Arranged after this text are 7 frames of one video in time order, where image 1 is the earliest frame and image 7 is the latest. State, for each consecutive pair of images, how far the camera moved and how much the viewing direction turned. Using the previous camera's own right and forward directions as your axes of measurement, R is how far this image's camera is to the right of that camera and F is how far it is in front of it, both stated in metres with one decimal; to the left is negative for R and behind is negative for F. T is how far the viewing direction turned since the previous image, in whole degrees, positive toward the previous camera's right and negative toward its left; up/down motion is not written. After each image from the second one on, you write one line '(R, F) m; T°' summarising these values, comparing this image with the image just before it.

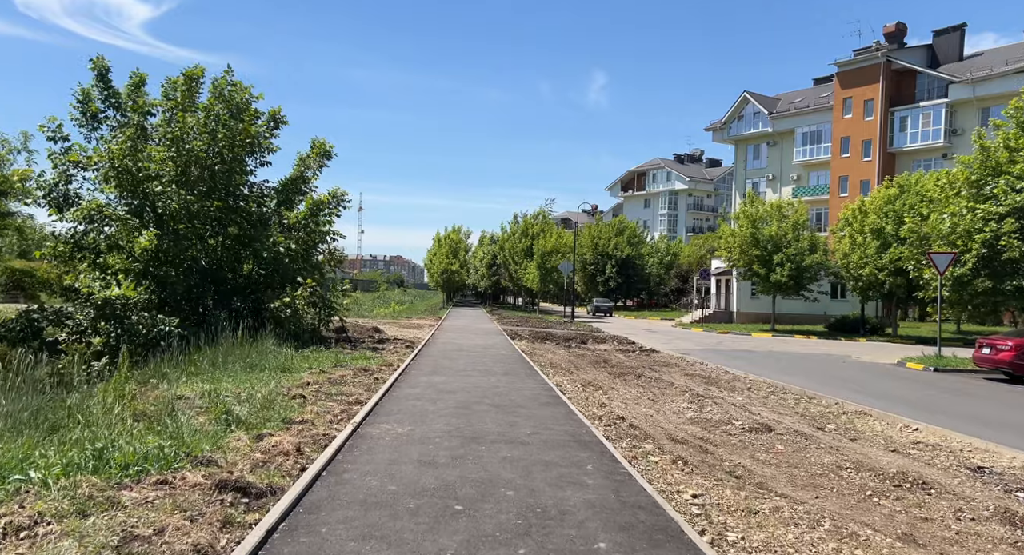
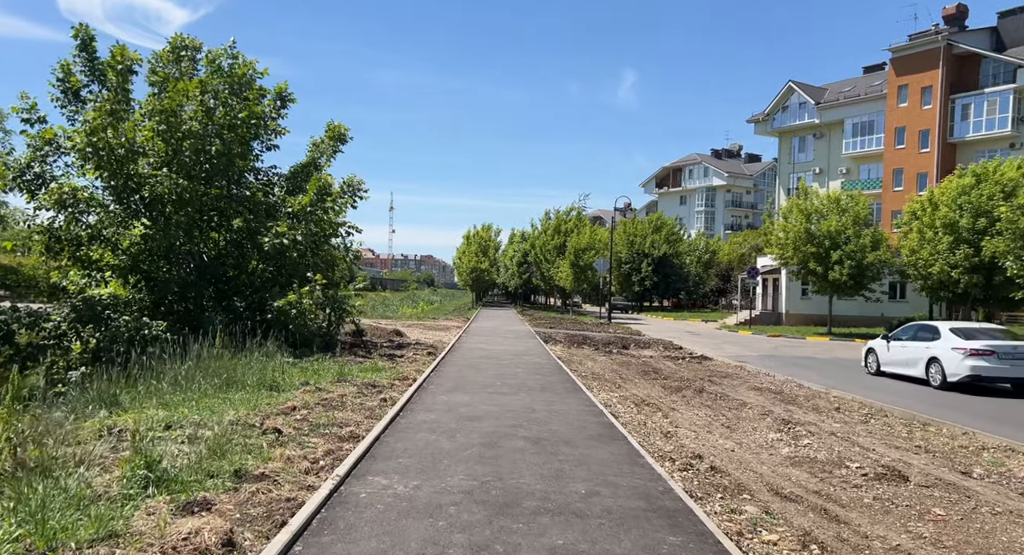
(-0.1, +2.3) m; -3°
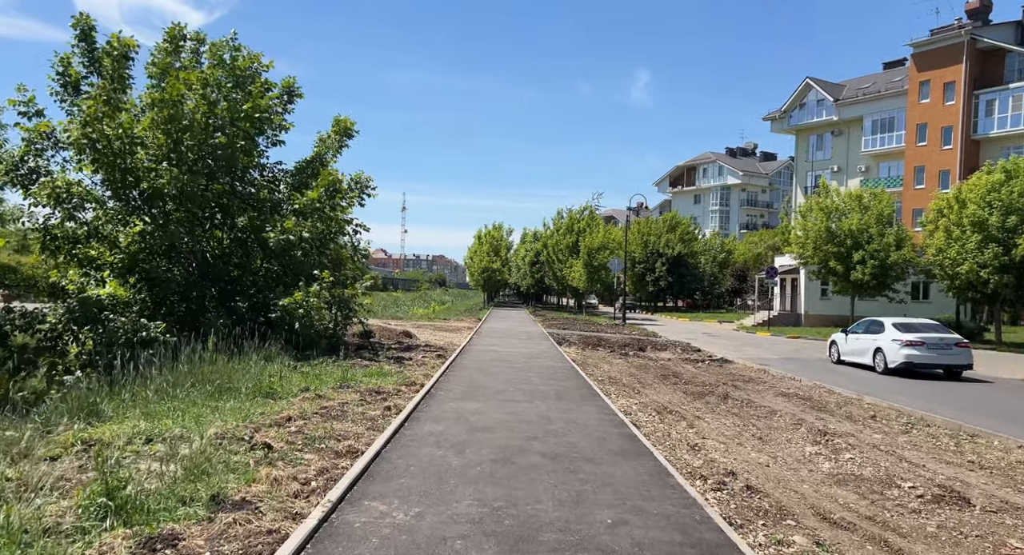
(0.0, +0.7) m; -1°
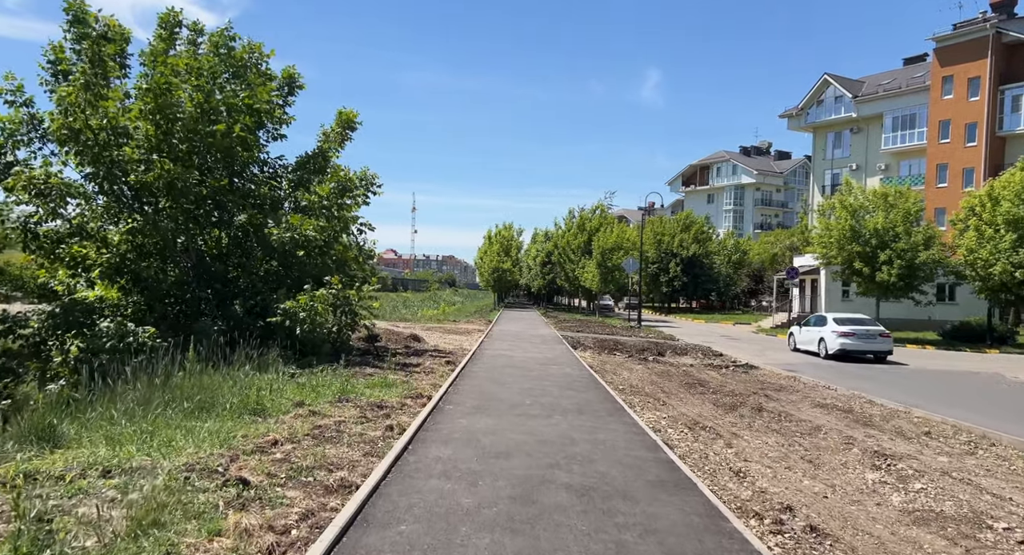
(-0.1, +1.0) m; -1°
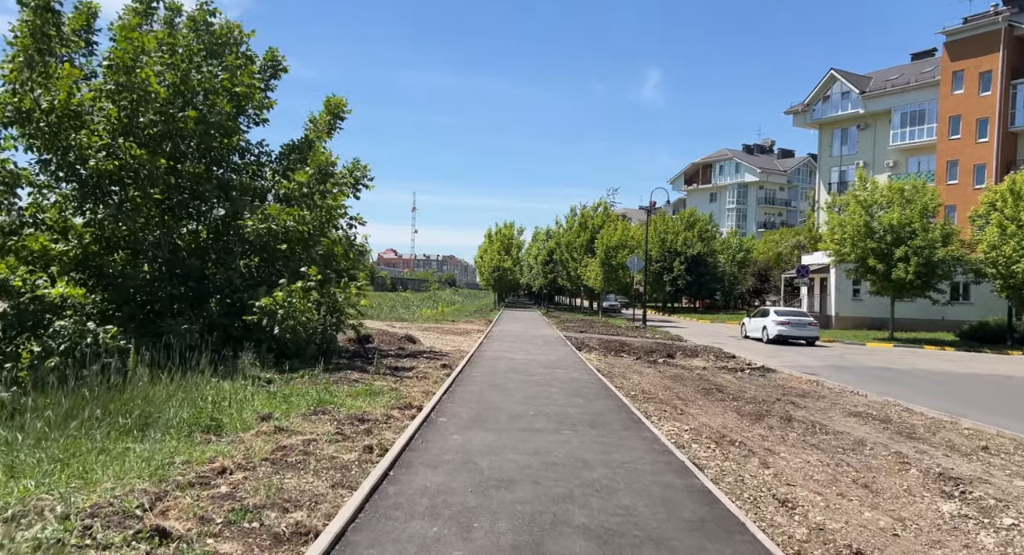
(0.0, +1.2) m; 0°
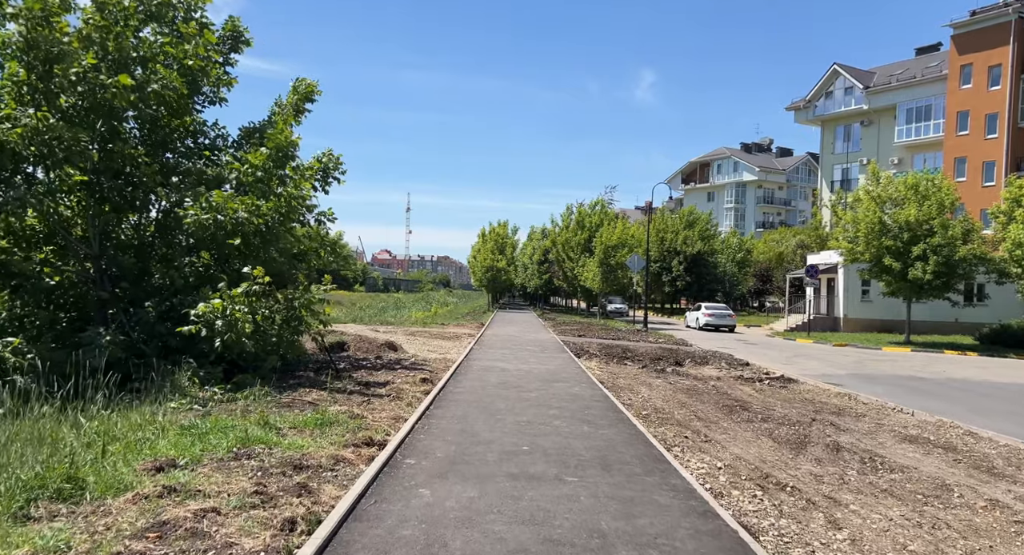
(+0.1, +1.8) m; 0°
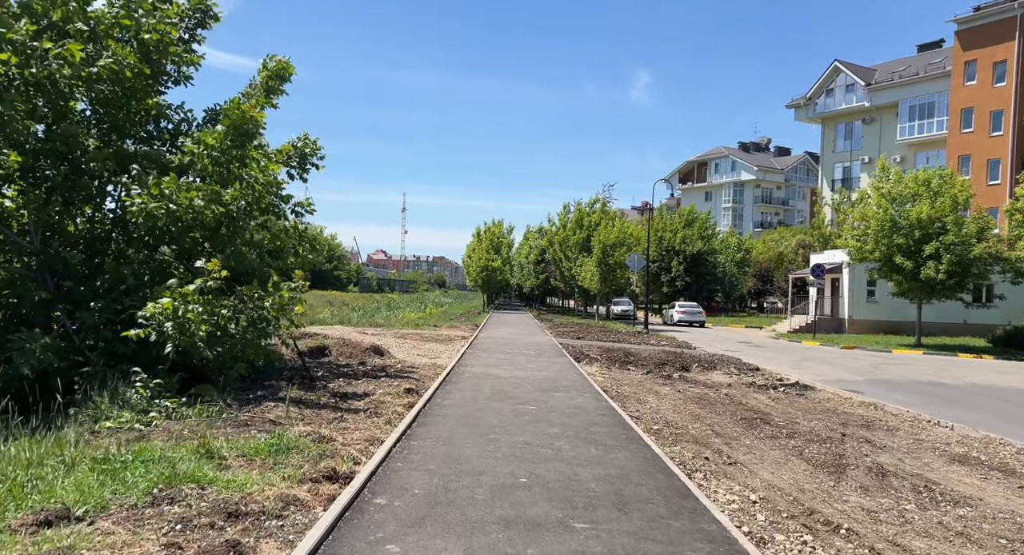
(0.0, +1.2) m; 0°
